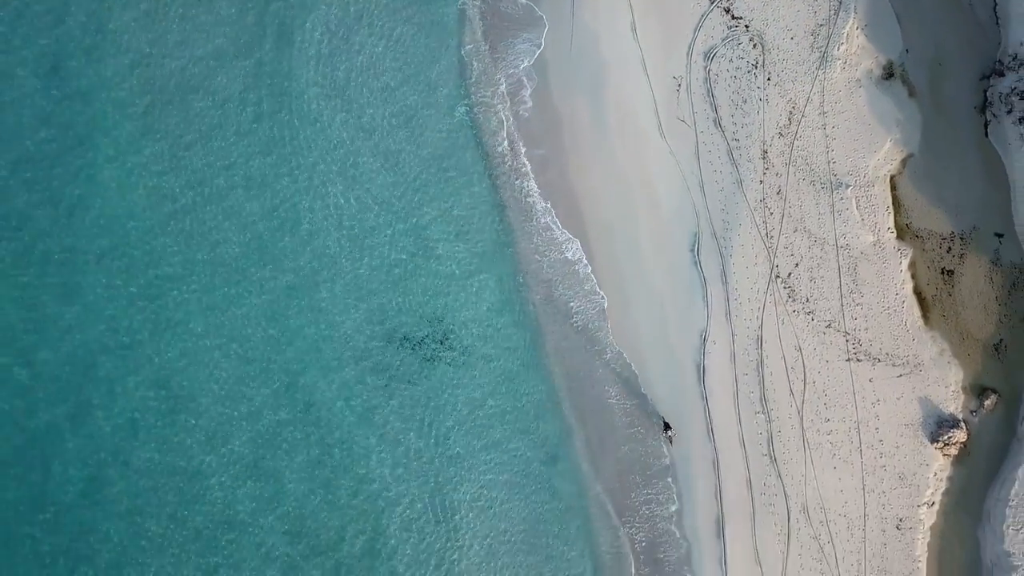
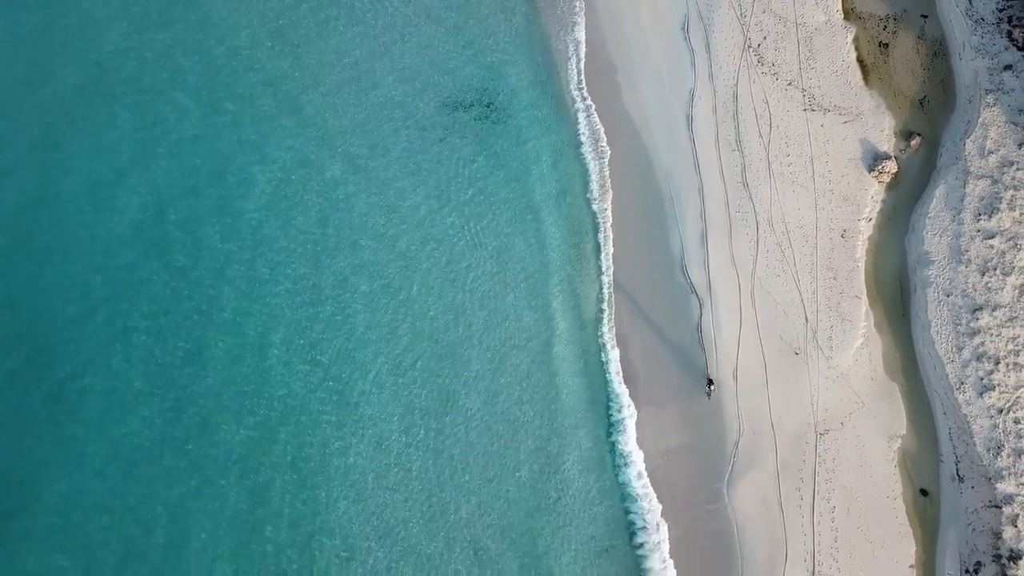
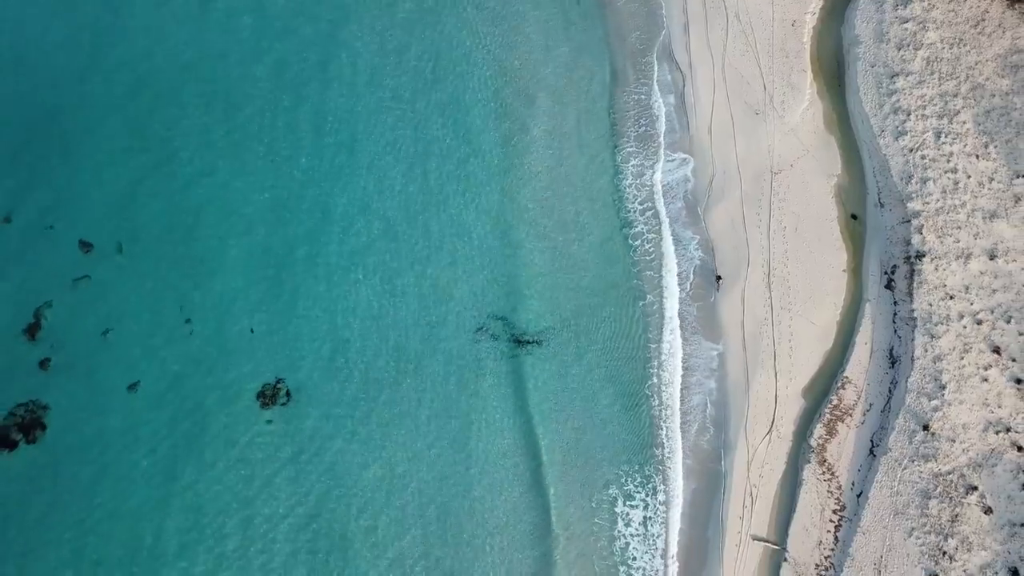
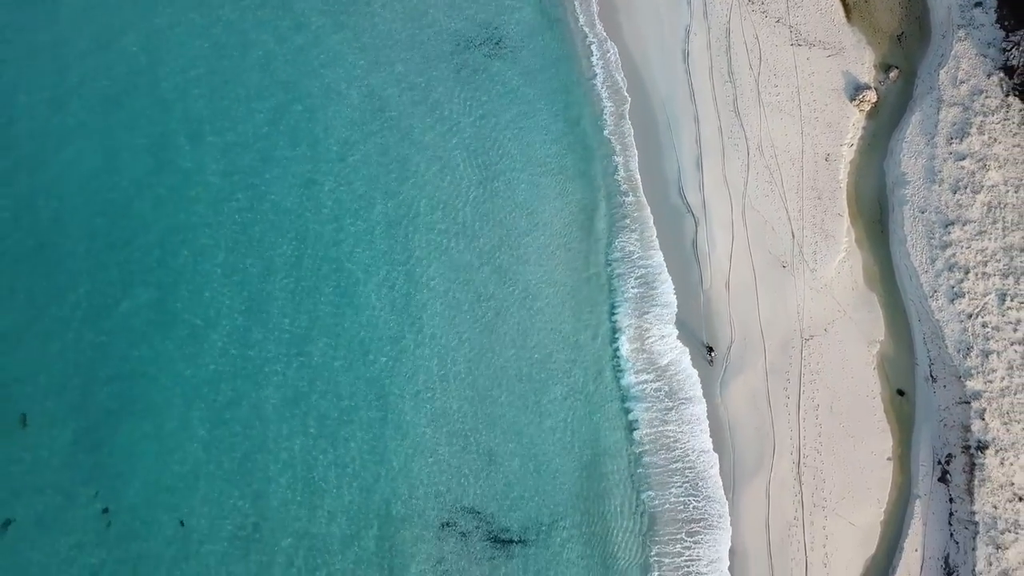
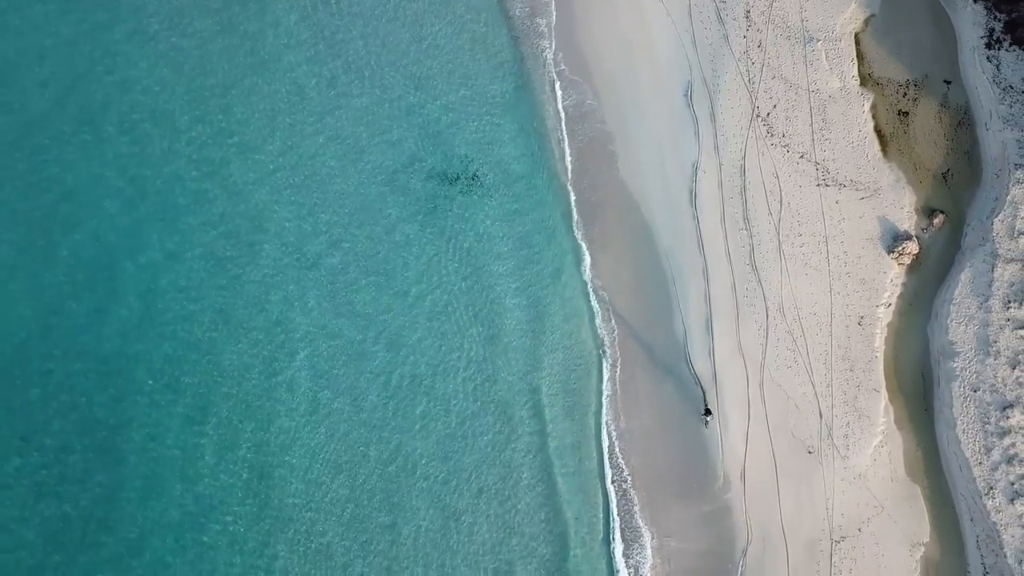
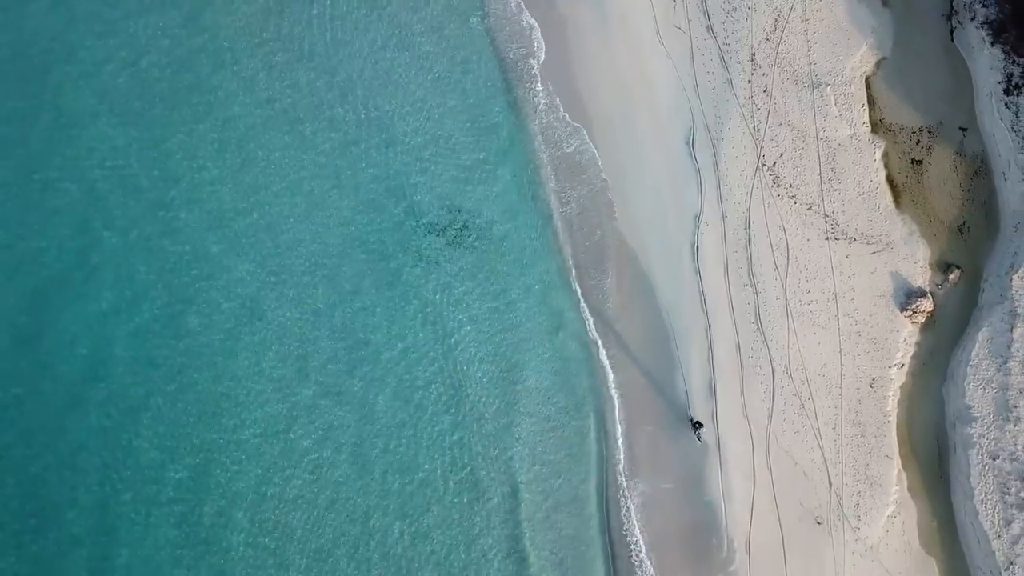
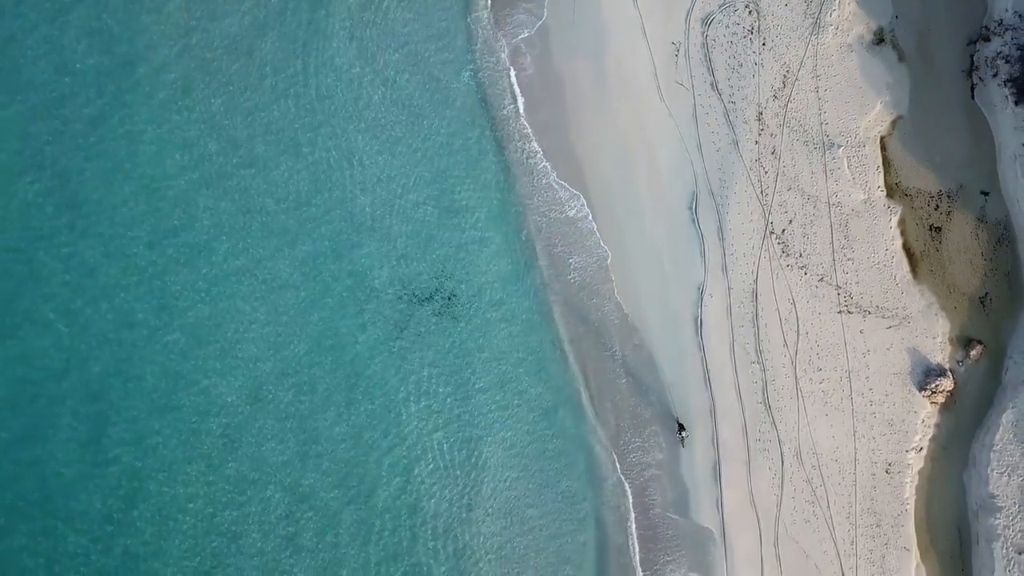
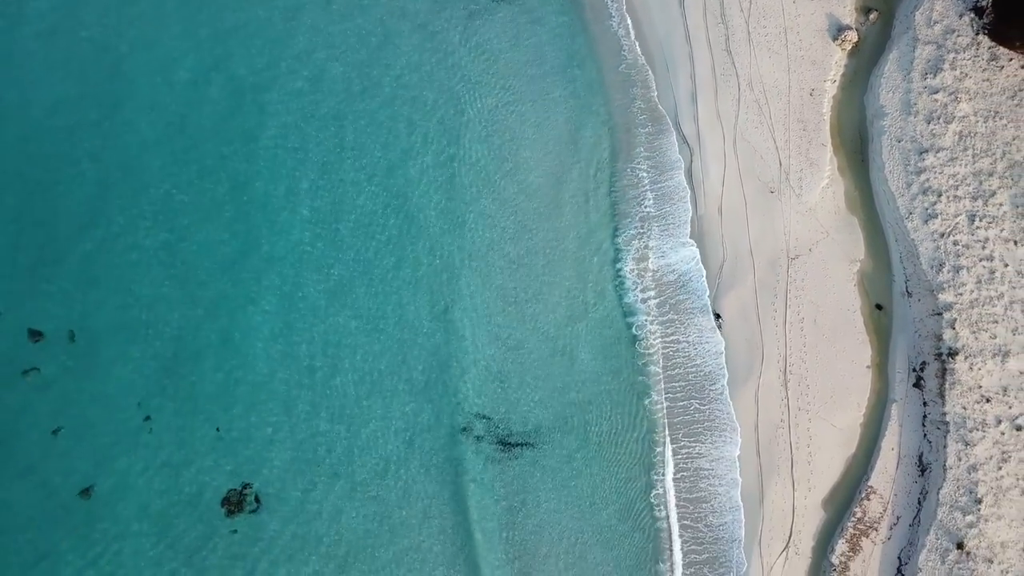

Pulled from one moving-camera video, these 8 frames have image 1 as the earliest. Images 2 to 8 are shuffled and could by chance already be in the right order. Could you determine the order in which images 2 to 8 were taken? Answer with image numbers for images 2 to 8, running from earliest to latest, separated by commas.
7, 6, 5, 2, 4, 8, 3
